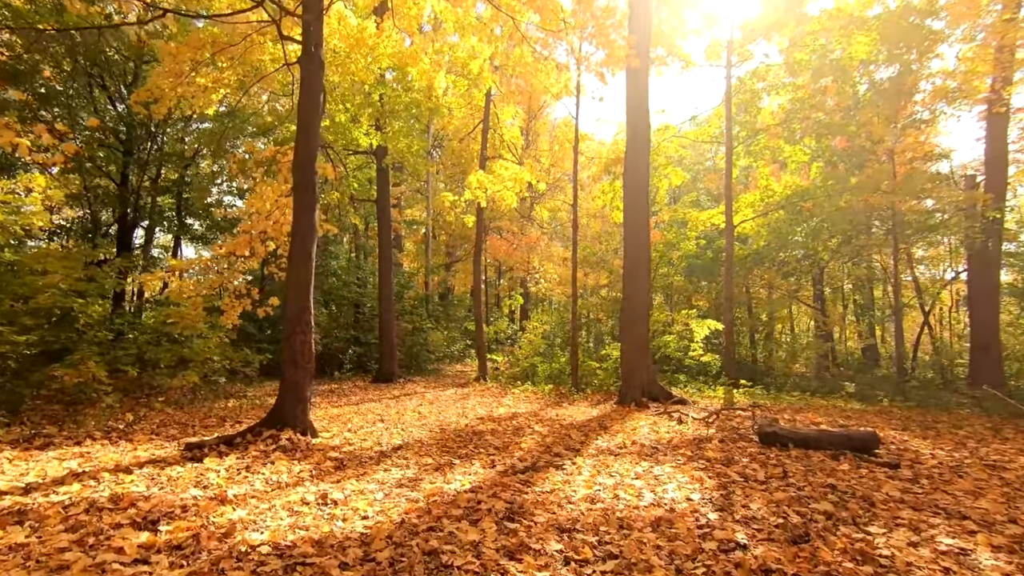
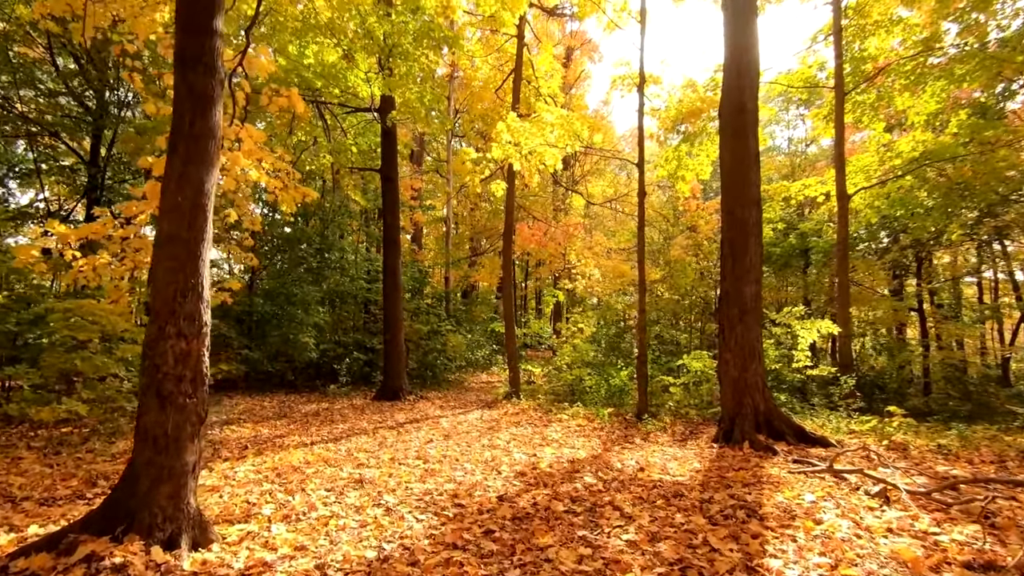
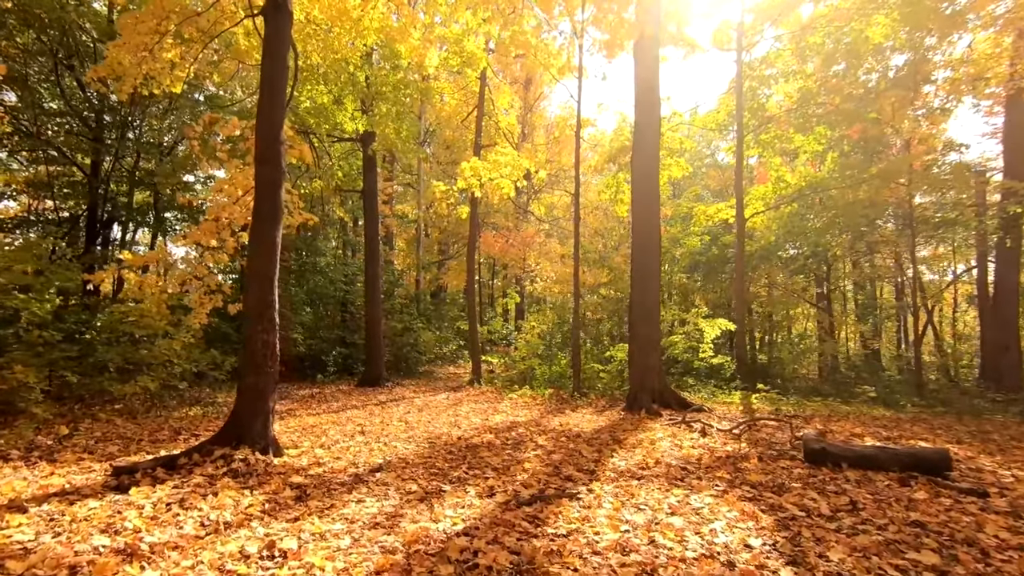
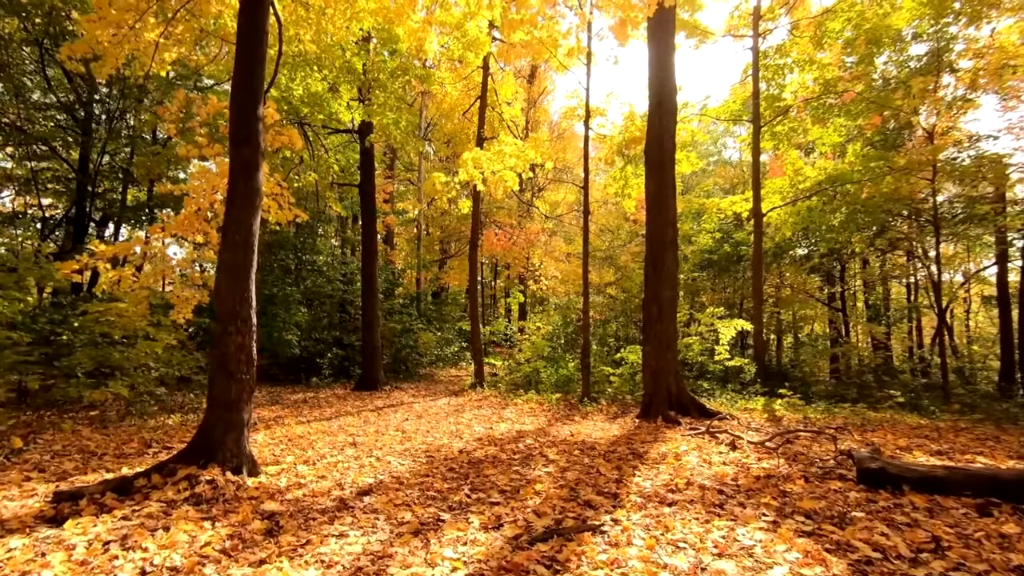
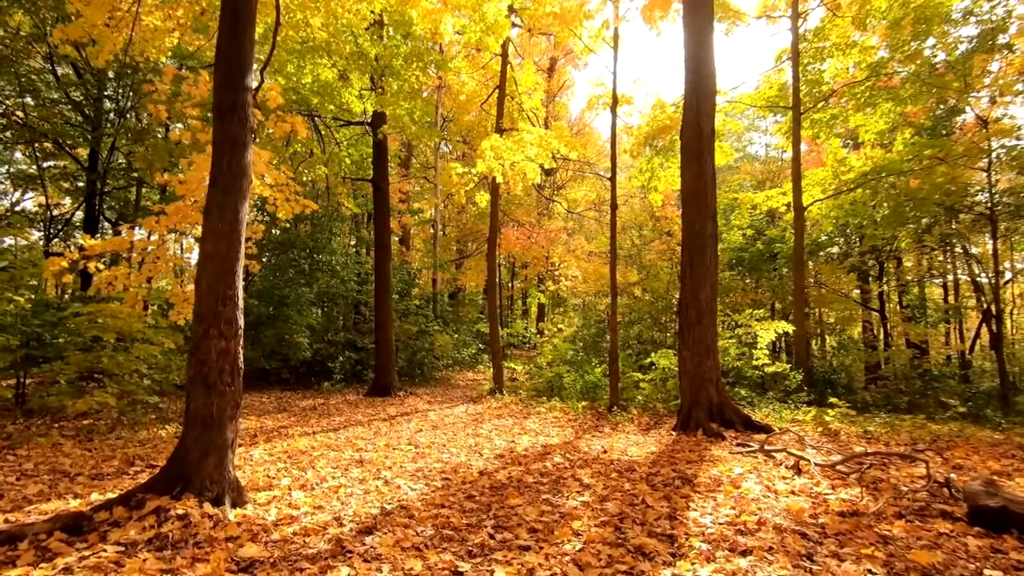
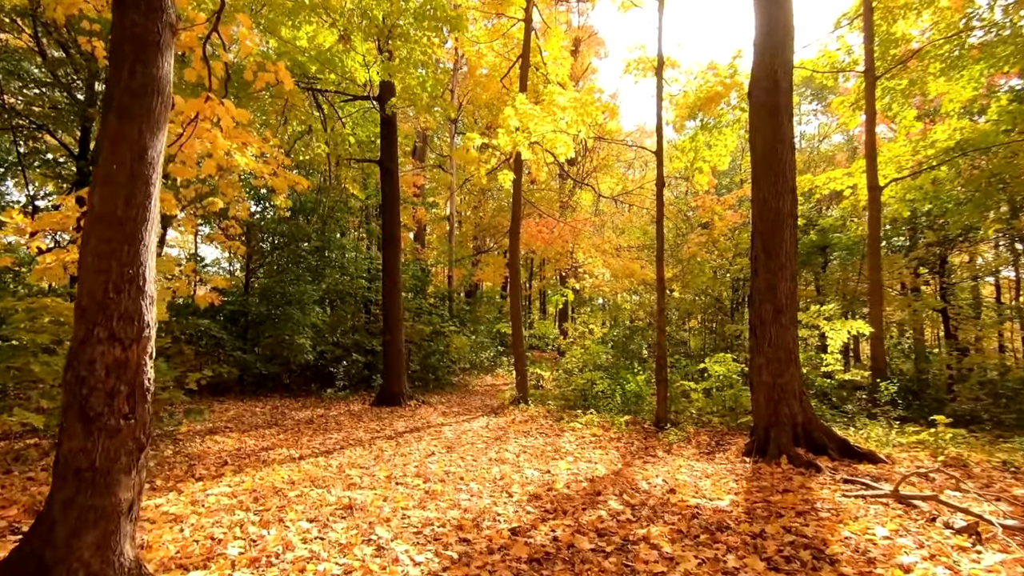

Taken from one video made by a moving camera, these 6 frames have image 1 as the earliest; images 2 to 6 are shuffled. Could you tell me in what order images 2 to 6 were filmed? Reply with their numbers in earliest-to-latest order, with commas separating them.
3, 4, 5, 2, 6
